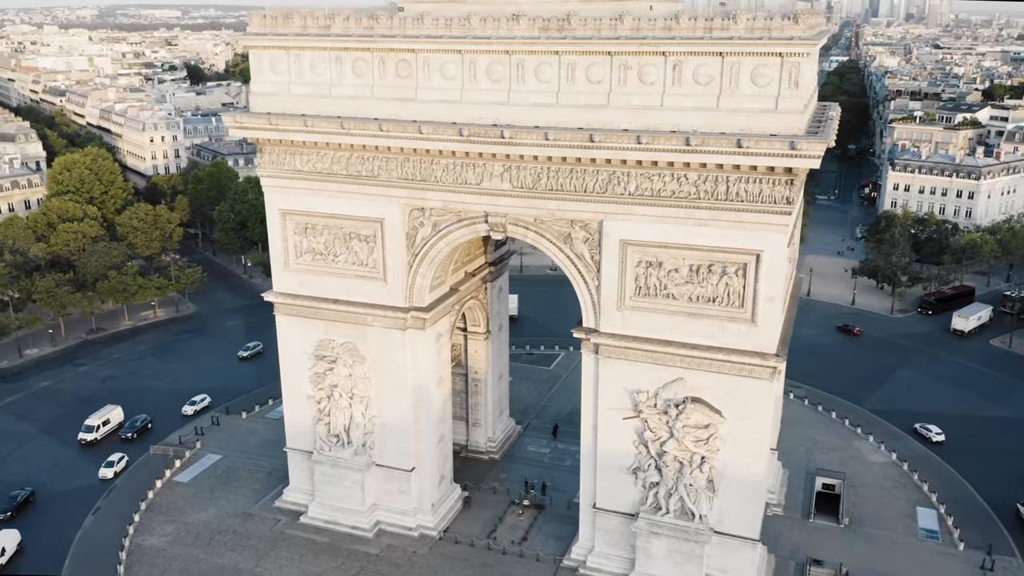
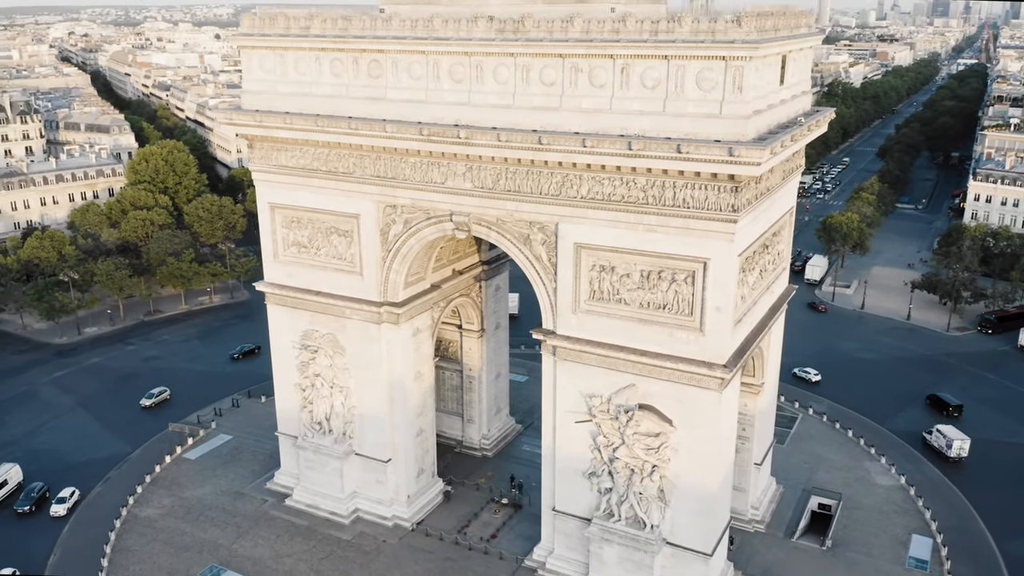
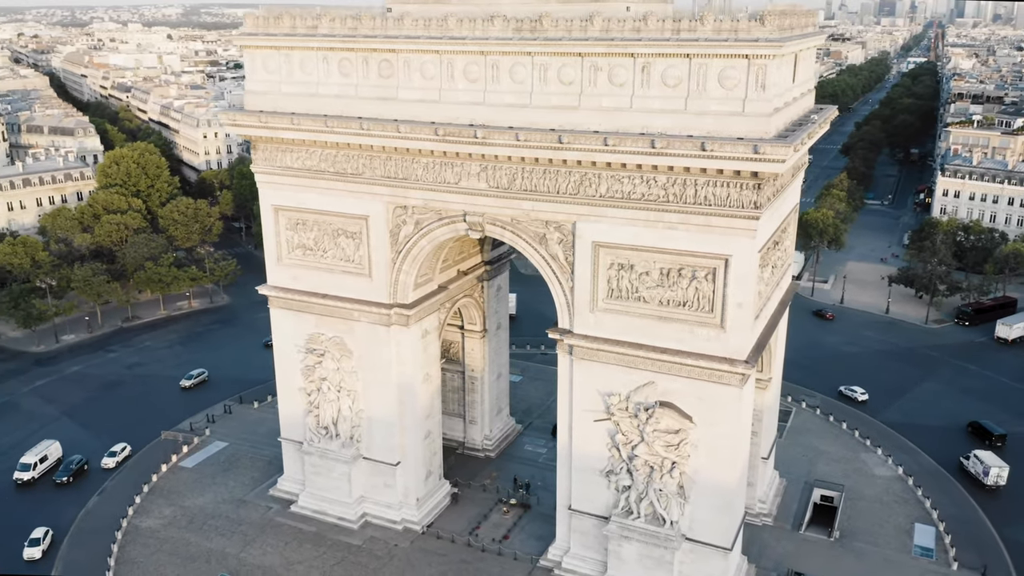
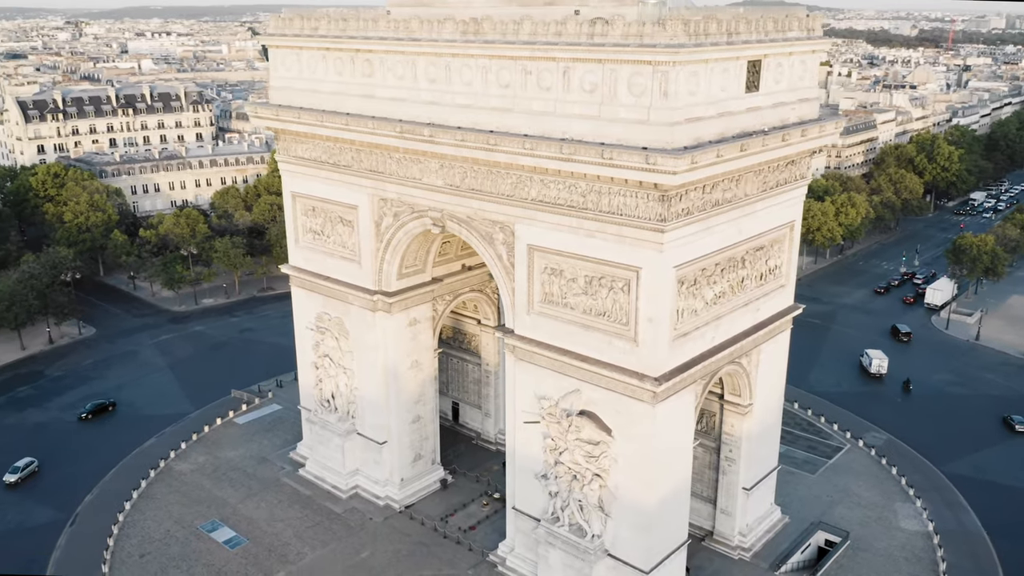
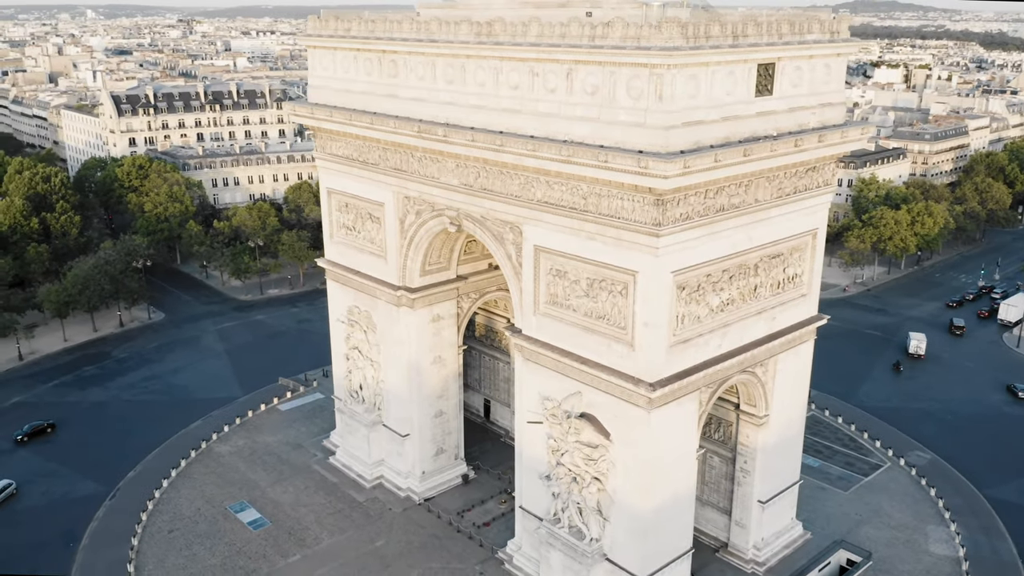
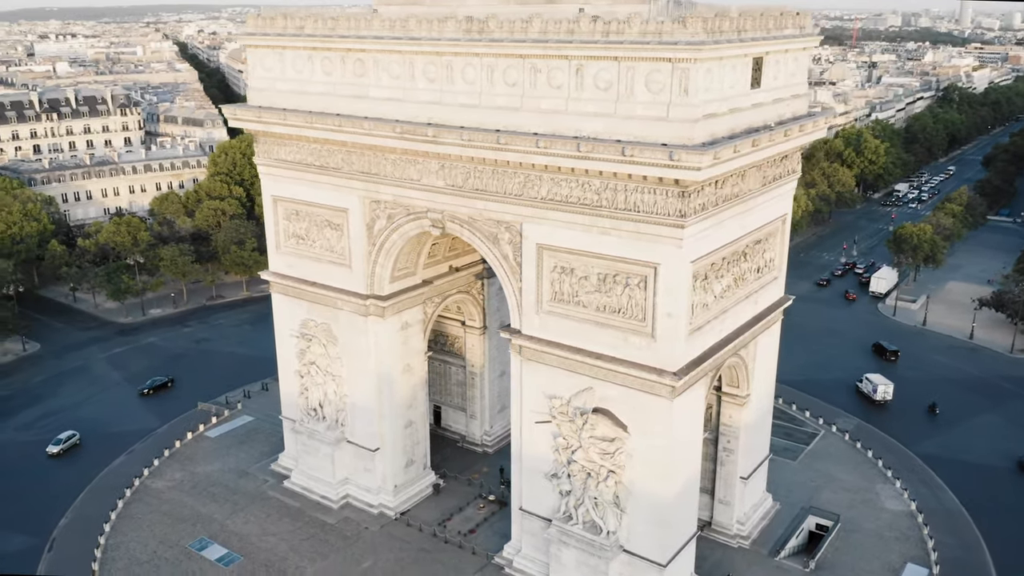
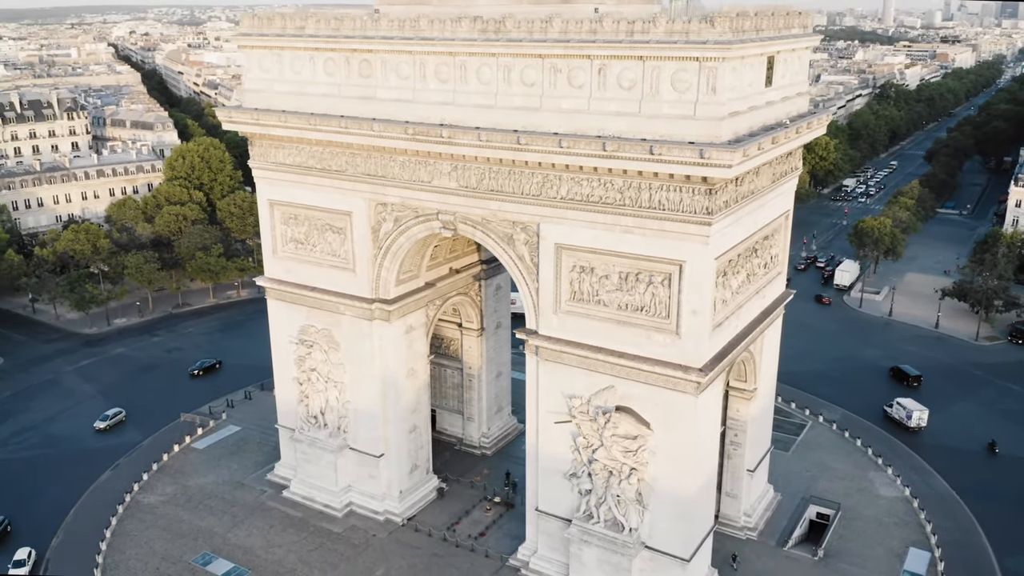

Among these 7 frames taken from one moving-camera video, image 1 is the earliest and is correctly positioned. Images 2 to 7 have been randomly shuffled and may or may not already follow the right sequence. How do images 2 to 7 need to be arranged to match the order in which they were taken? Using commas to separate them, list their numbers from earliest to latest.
3, 2, 7, 6, 4, 5
